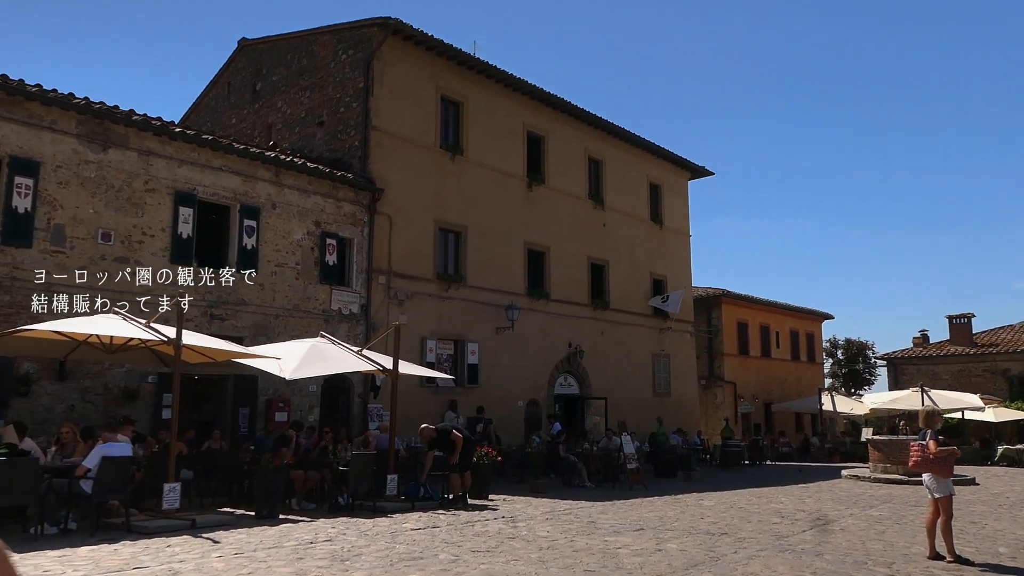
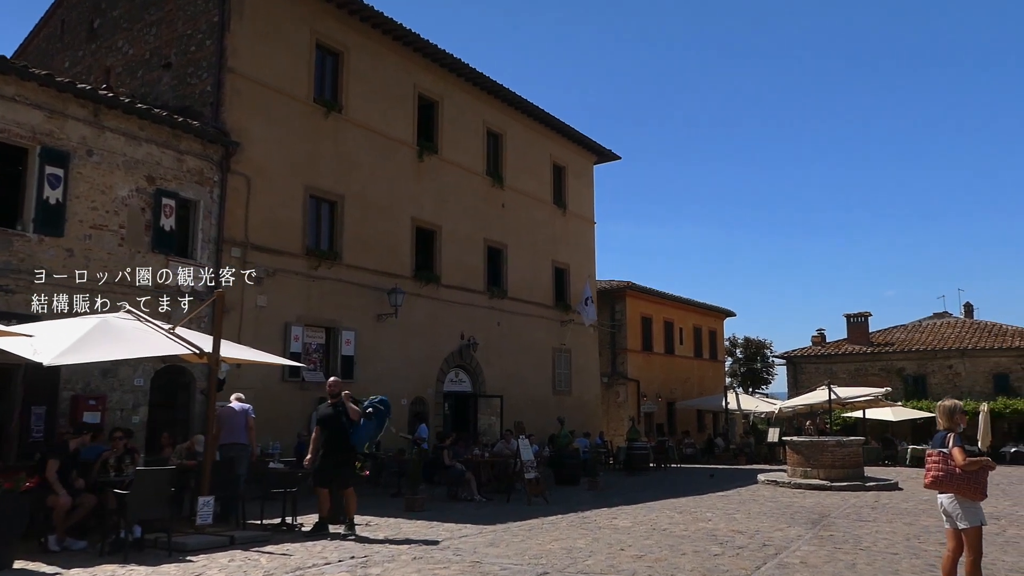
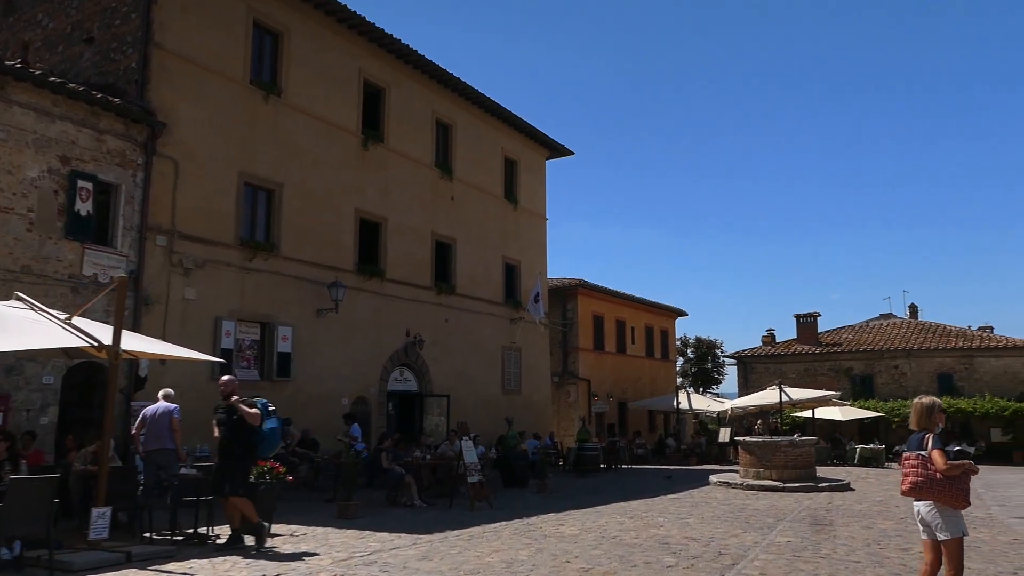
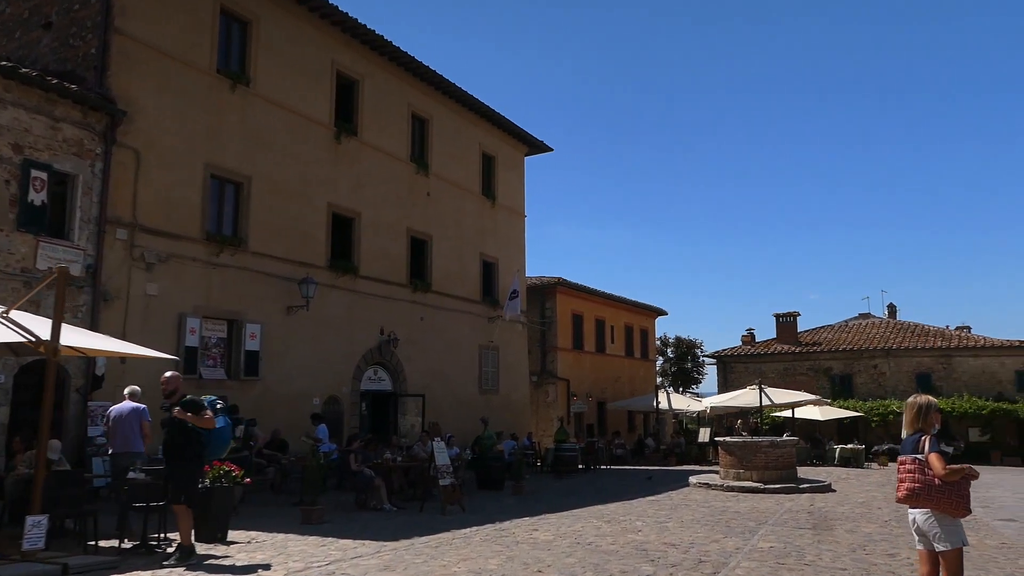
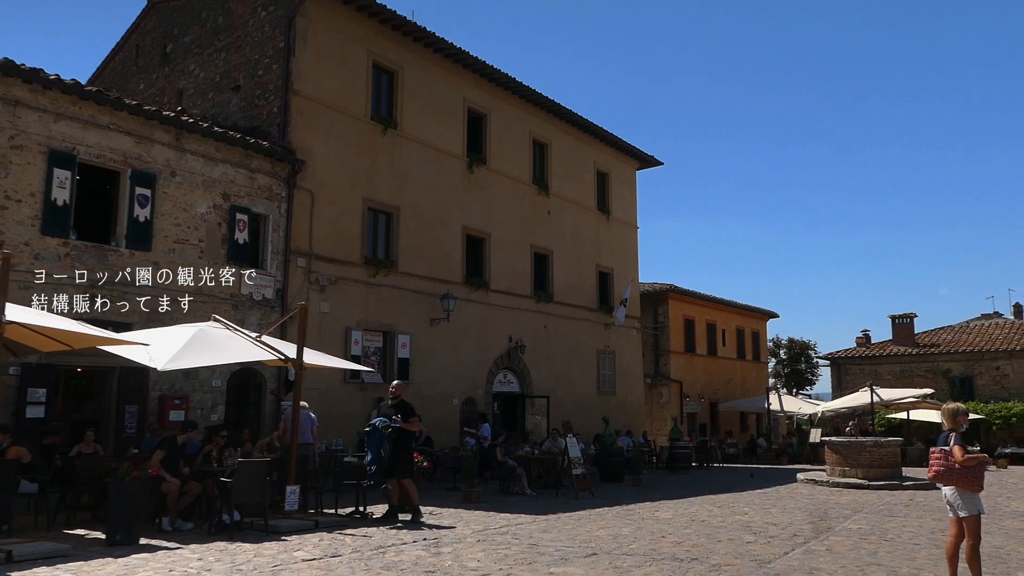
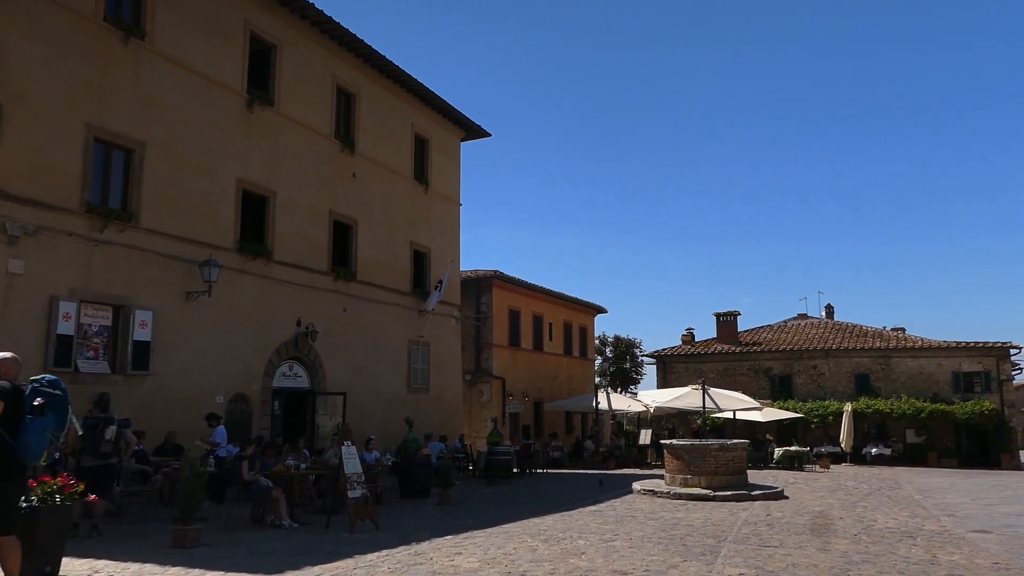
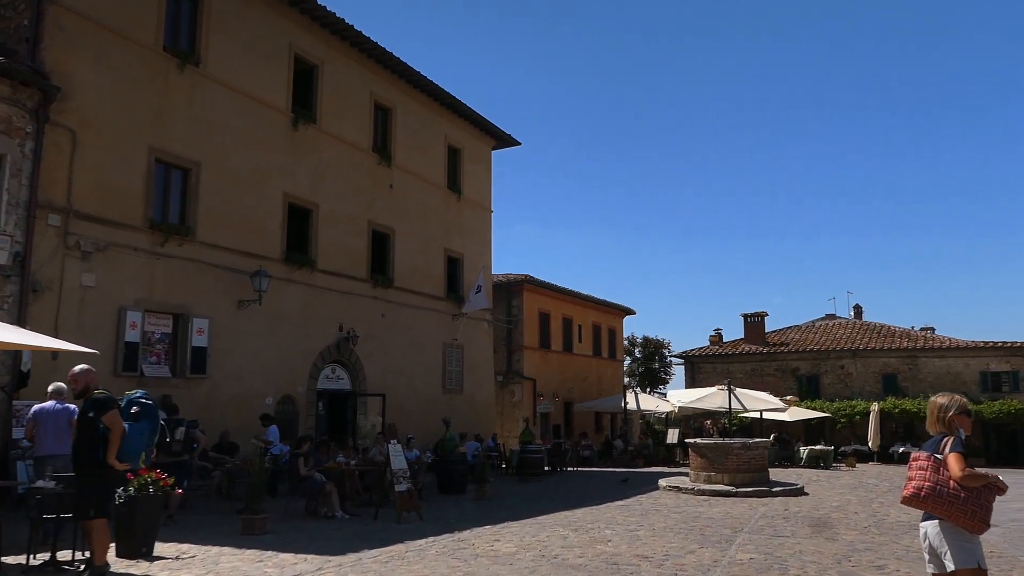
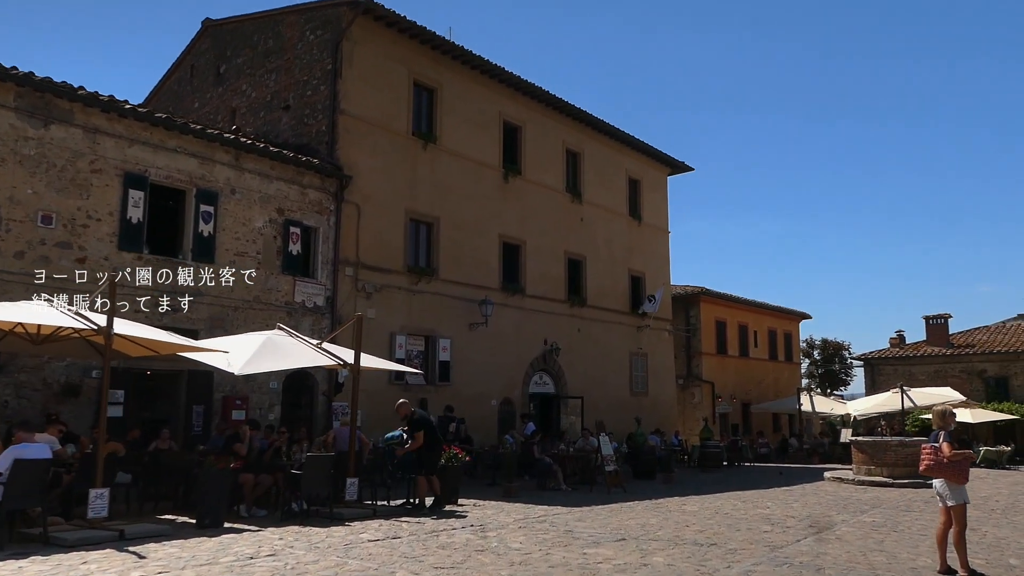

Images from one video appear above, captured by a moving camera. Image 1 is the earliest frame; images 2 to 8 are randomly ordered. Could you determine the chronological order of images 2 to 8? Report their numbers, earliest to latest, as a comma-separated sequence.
8, 5, 2, 3, 4, 7, 6
